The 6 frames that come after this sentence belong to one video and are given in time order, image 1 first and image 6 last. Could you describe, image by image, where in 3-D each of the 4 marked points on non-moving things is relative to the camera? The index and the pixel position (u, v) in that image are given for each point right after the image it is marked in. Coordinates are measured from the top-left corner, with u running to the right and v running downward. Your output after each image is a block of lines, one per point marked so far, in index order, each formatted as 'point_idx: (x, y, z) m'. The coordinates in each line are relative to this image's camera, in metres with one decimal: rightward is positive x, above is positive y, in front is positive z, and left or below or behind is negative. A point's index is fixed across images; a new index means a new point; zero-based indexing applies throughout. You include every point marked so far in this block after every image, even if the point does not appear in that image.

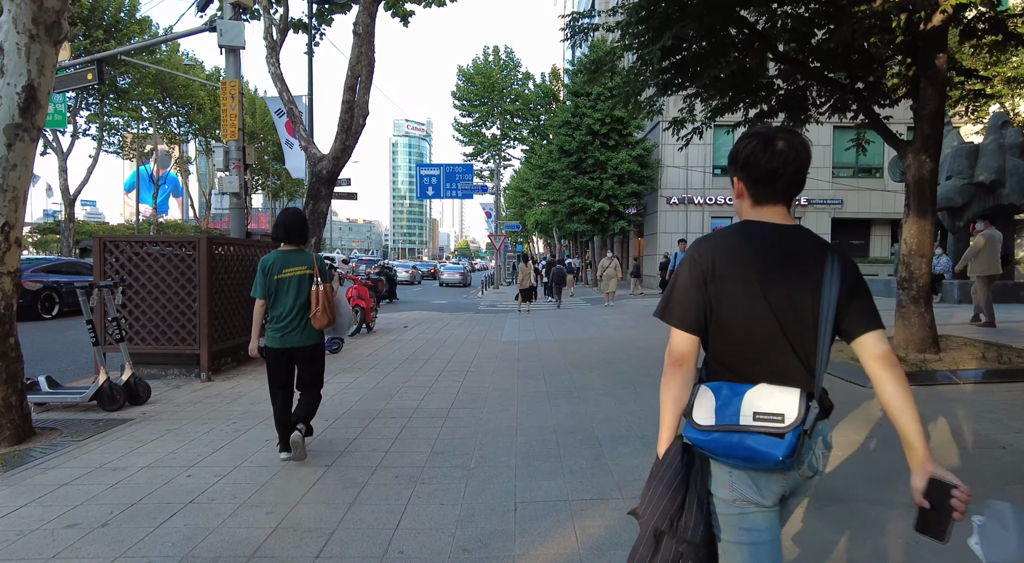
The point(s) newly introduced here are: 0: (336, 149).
0: (-3.6, +2.7, +11.8) m
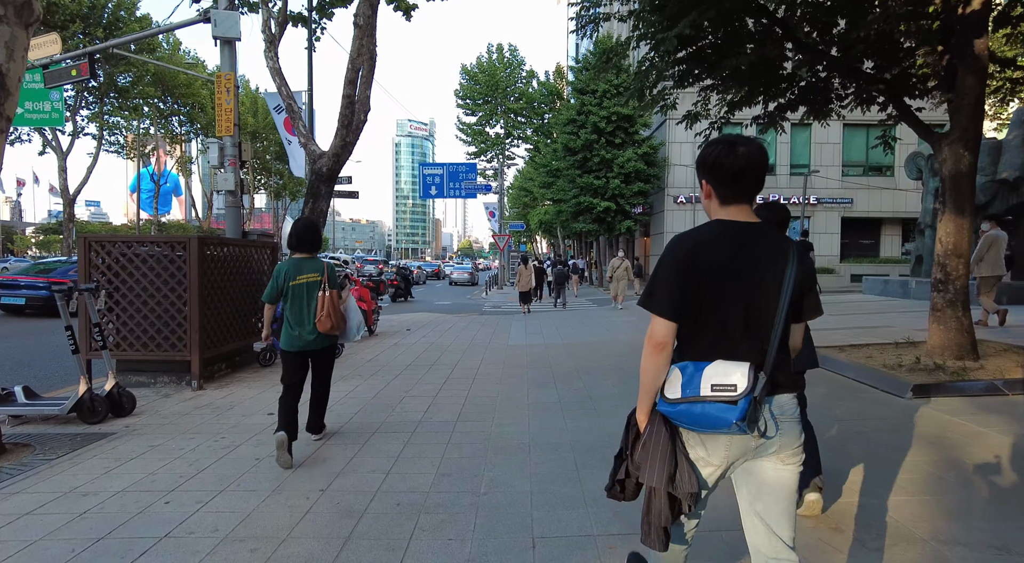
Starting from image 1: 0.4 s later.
0: (-3.5, +2.7, +11.4) m
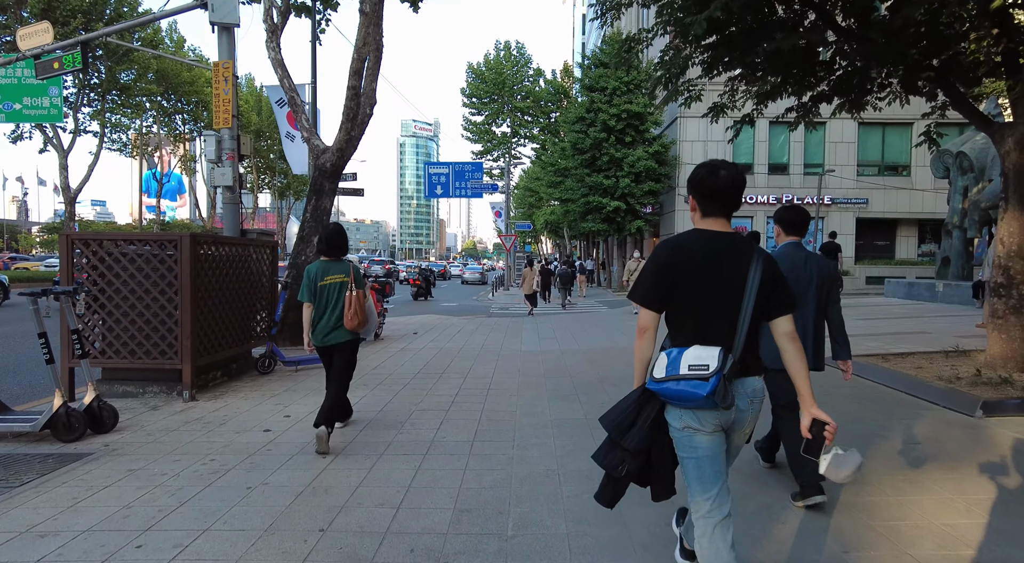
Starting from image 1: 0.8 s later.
0: (-3.2, +2.6, +10.9) m
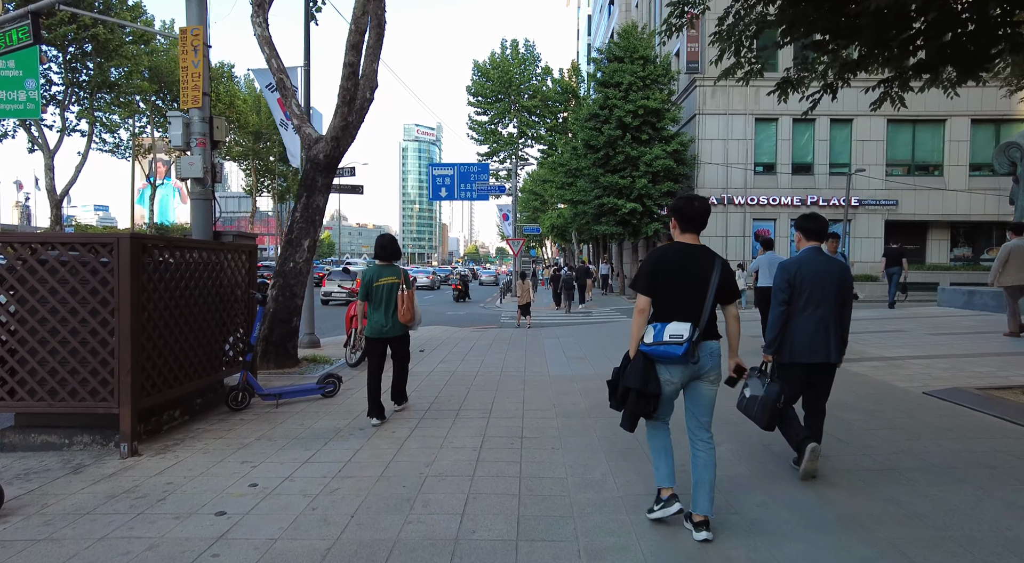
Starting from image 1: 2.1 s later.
0: (-2.8, +2.5, +9.4) m
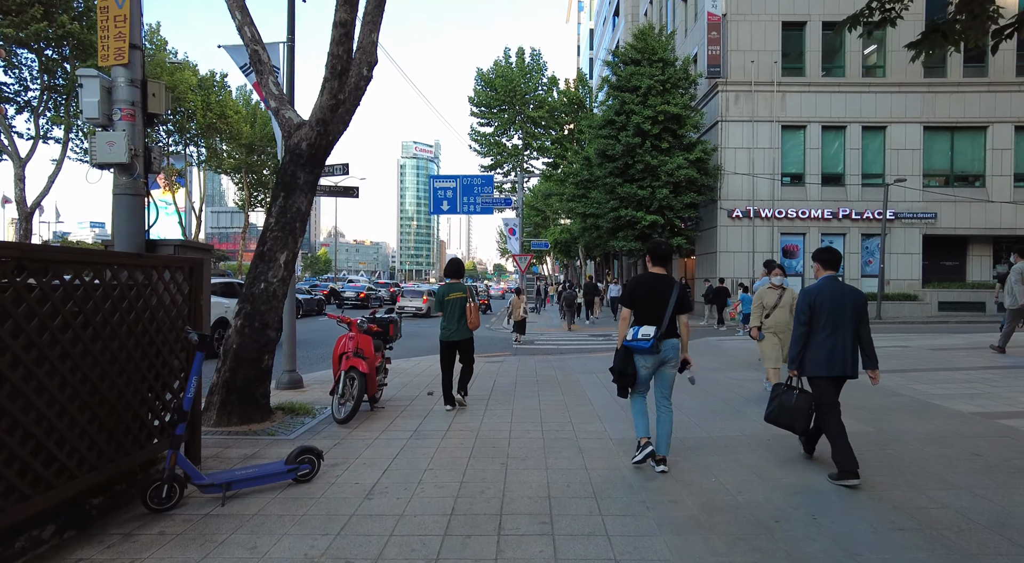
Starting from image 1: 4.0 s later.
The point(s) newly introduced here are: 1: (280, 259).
0: (-2.4, +2.1, +7.3) m
1: (-2.8, +0.3, +7.1) m
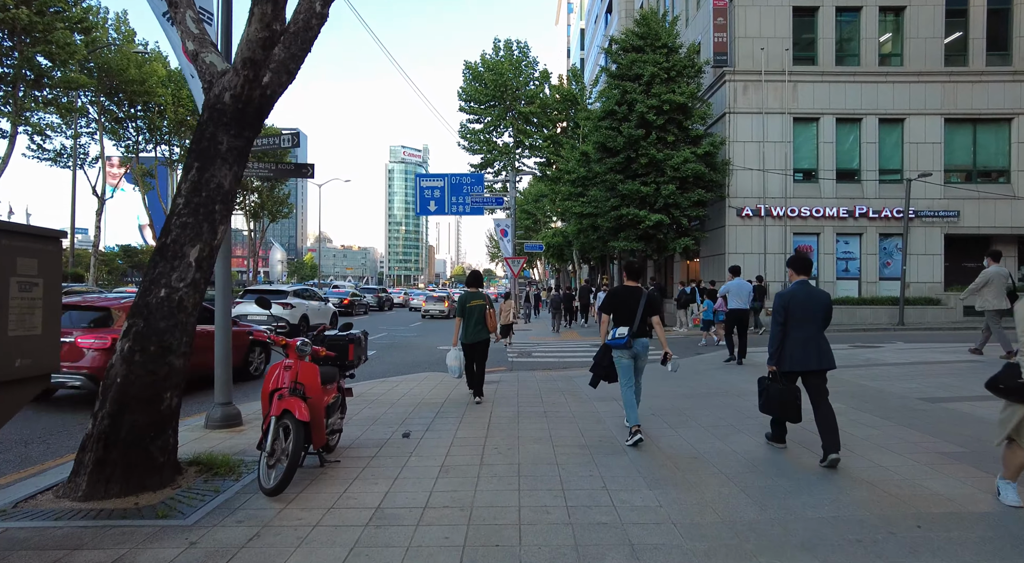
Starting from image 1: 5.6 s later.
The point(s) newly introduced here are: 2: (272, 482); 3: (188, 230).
0: (-2.3, +2.1, +5.3) m
1: (-2.8, +0.2, +5.1) m
2: (-1.8, -1.5, +4.5) m
3: (-2.8, +0.5, +5.1) m
